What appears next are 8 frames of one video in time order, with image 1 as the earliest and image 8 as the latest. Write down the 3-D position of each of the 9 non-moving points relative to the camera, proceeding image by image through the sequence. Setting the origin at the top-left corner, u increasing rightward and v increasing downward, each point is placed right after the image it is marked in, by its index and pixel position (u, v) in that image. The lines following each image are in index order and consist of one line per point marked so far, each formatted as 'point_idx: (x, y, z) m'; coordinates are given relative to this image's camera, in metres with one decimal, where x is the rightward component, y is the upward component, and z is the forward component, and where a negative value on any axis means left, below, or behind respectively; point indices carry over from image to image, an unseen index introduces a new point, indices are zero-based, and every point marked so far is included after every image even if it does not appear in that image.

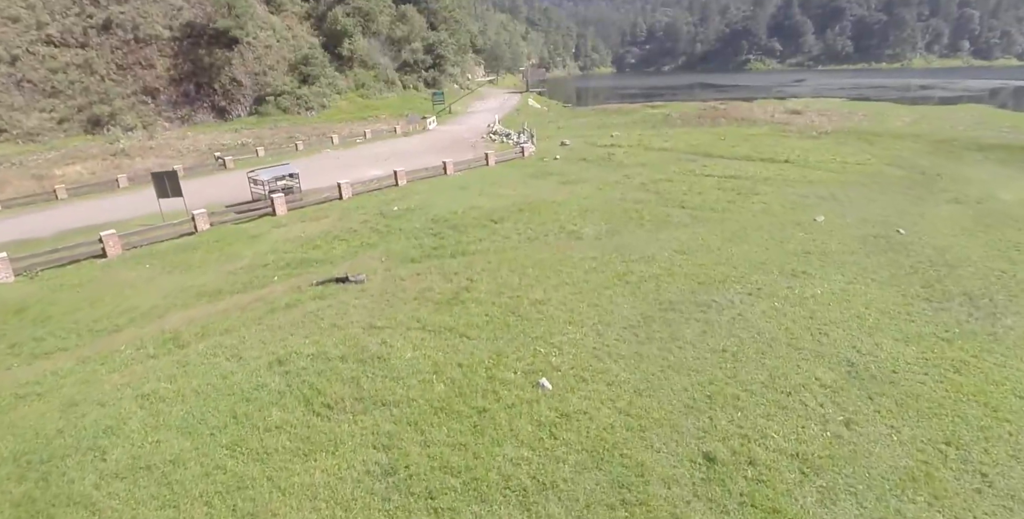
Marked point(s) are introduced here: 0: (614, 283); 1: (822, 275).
0: (+2.7, -0.6, +15.8) m
1: (+8.5, -0.4, +16.3) m
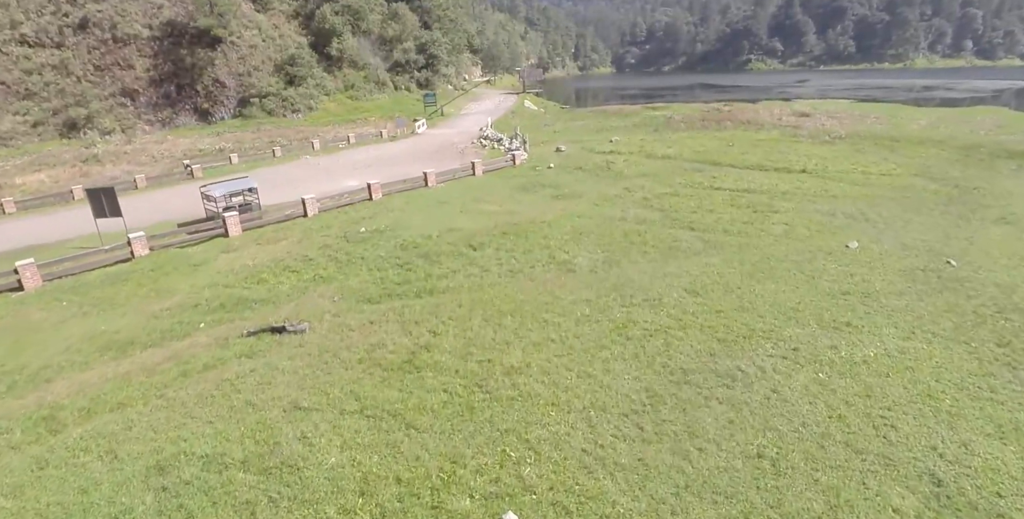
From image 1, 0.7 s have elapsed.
0: (+2.1, -1.7, +12.6) m
1: (+7.9, -1.5, +13.1) m
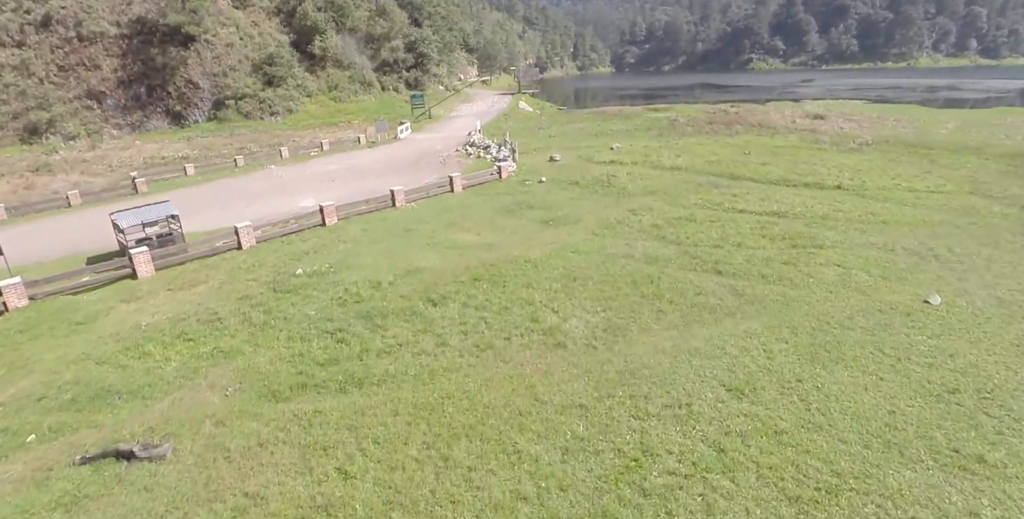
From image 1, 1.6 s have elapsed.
0: (+1.4, -3.2, +8.0) m
1: (+7.2, -3.0, +8.5) m
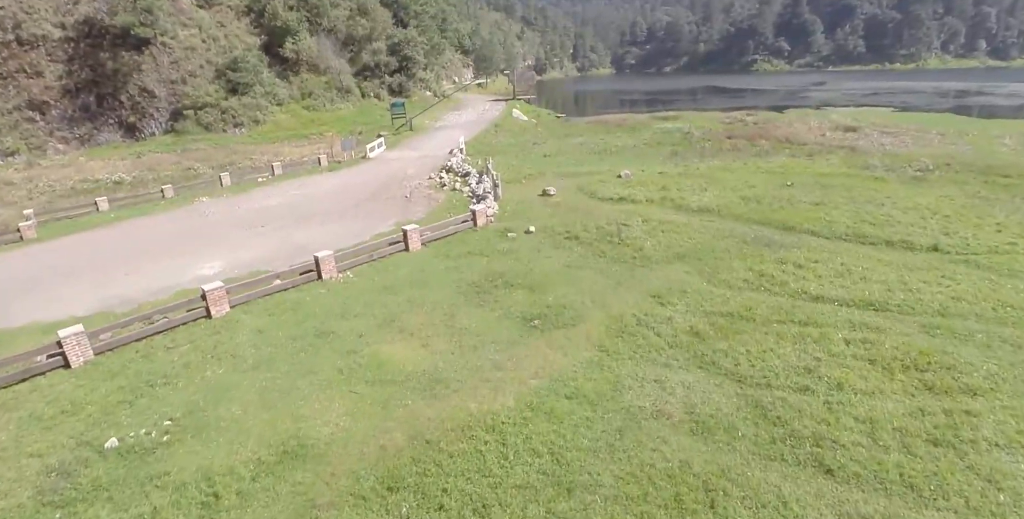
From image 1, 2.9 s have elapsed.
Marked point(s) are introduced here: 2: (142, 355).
0: (+0.6, -6.0, +1.0) m
1: (+6.4, -5.8, +1.5) m
2: (-8.8, -2.3, +14.2) m
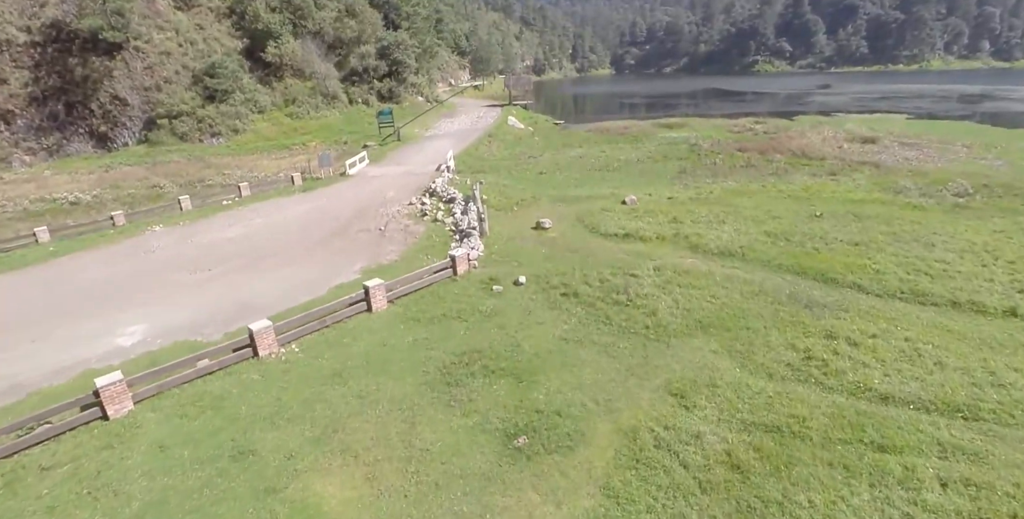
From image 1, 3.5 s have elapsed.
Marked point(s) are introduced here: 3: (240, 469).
0: (+0.2, -7.8, -2.4) m
1: (+6.0, -7.6, -1.9) m
2: (-9.2, -4.0, +10.8) m
3: (-4.7, -3.8, +10.6) m
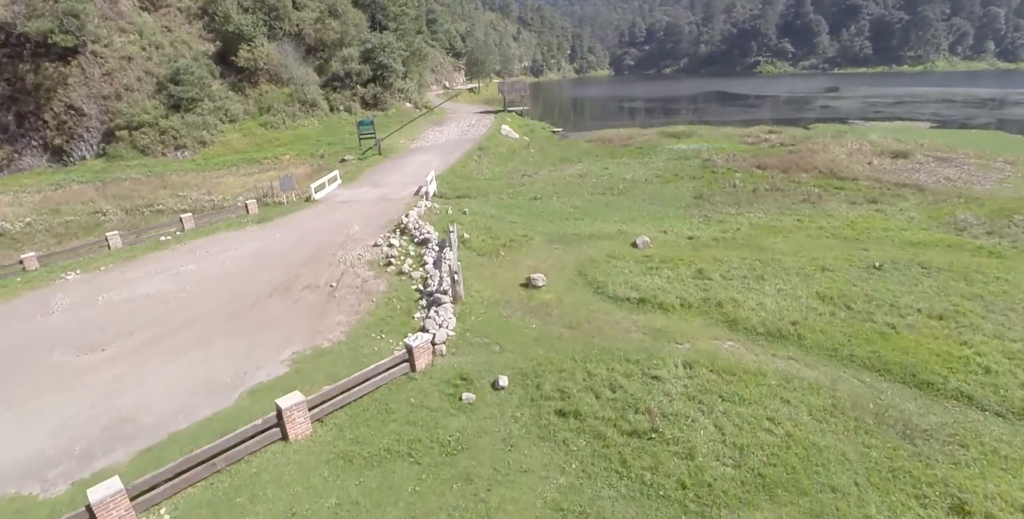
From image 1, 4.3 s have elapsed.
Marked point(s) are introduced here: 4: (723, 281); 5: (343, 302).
0: (-0.2, -9.9, -7.2) m
1: (+5.5, -9.7, -6.7) m
2: (-9.7, -6.2, +6.0) m
3: (-5.2, -5.9, +5.8) m
4: (+6.6, -0.7, +18.4) m
5: (-5.1, -1.3, +18.3) m
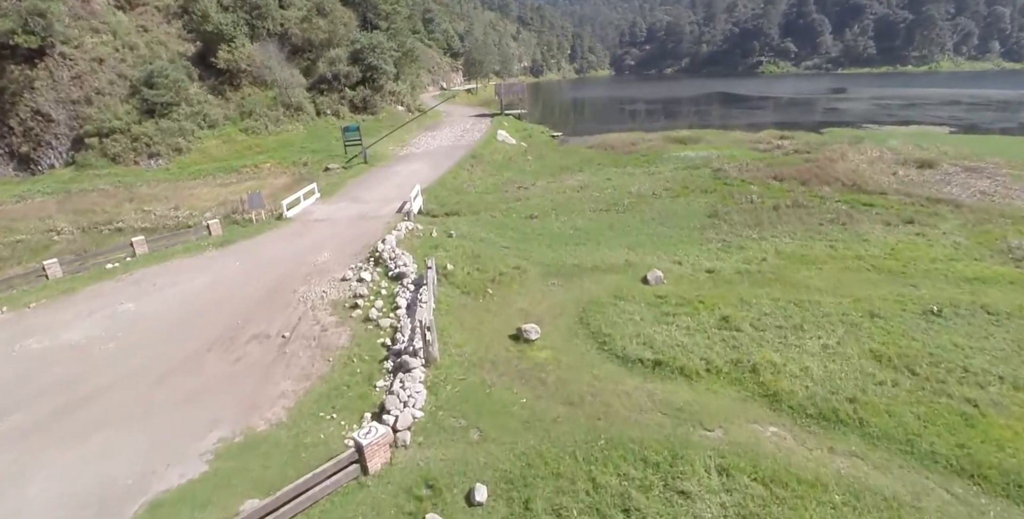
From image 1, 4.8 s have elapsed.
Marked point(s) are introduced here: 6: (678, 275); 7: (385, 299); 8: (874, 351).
0: (-0.6, -11.2, -10.4) m
1: (+5.2, -10.9, -9.9) m
2: (-10.0, -7.4, +2.8) m
3: (-5.5, -7.1, +2.7) m
4: (+6.2, -2.0, +15.2) m
5: (-5.4, -2.5, +15.2) m
6: (+5.4, -0.6, +19.5) m
7: (-3.7, -1.2, +18.2) m
8: (+8.8, -2.3, +14.5) m
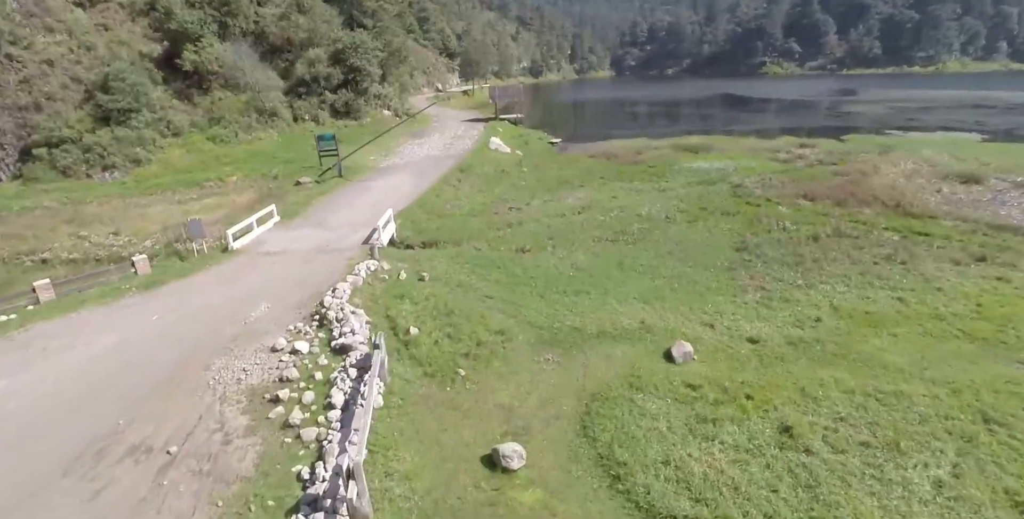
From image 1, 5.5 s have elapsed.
0: (-1.0, -12.8, -15.0) m
1: (+4.7, -12.6, -14.4) m
2: (-10.5, -9.1, -1.8) m
3: (-6.0, -8.8, -1.9) m
4: (+5.8, -3.6, +10.6) m
5: (-5.9, -4.2, +10.6) m
6: (+4.9, -2.3, +14.9) m
7: (-4.2, -2.9, +13.6) m
8: (+8.3, -4.0, +9.9) m
